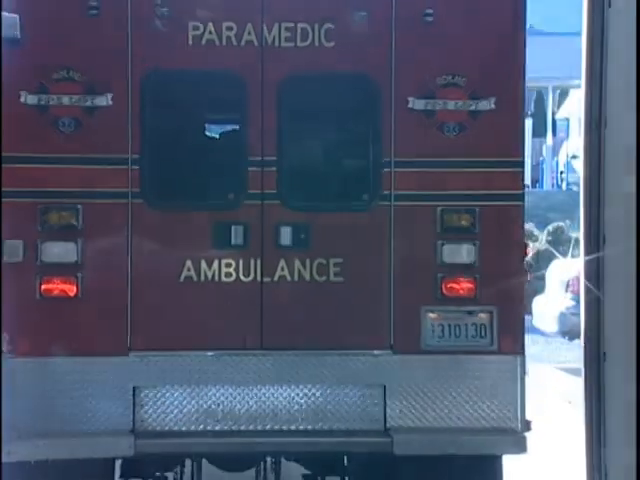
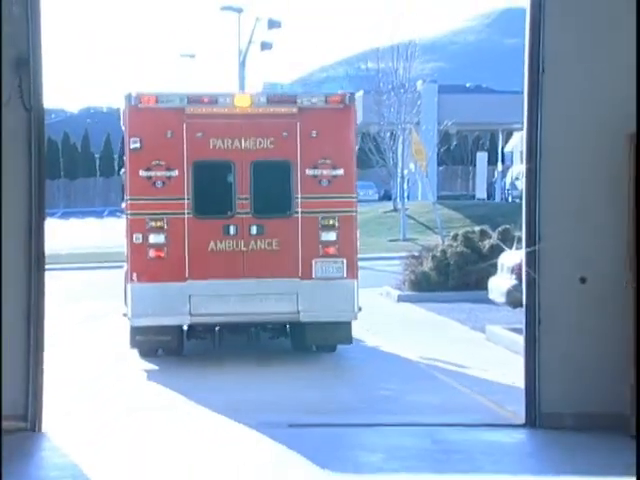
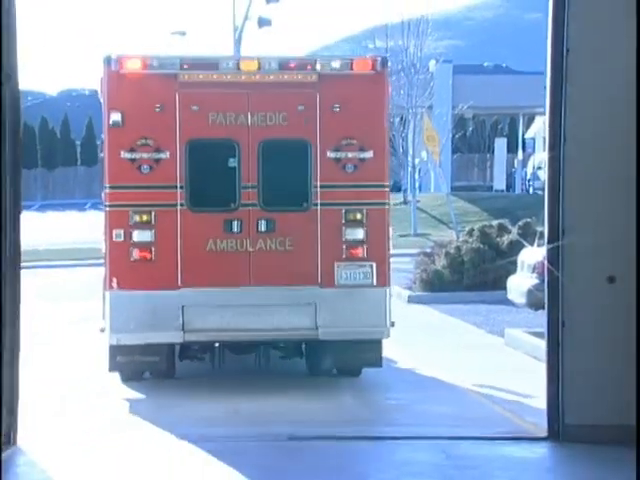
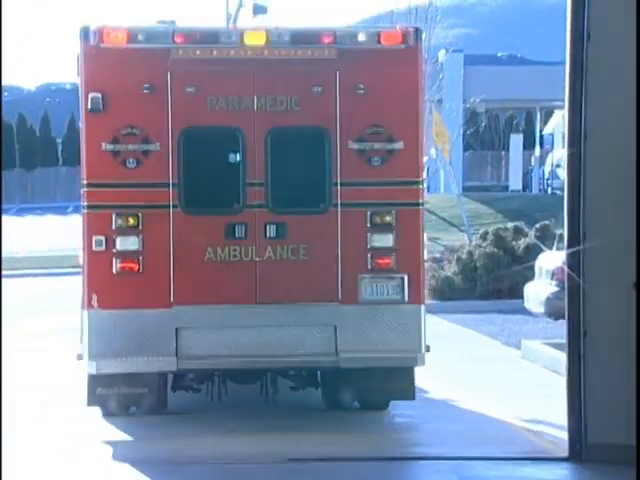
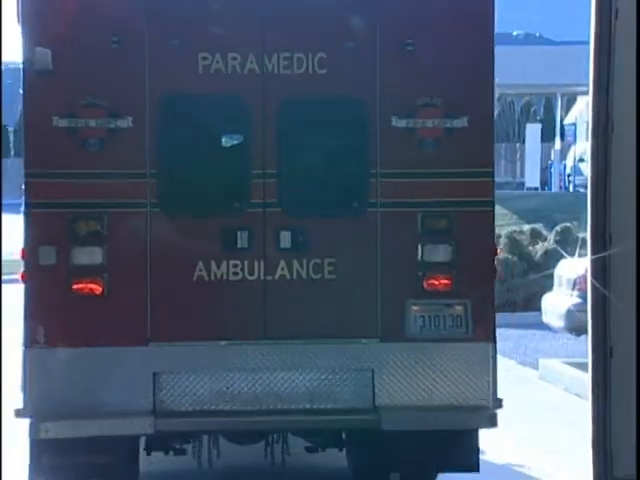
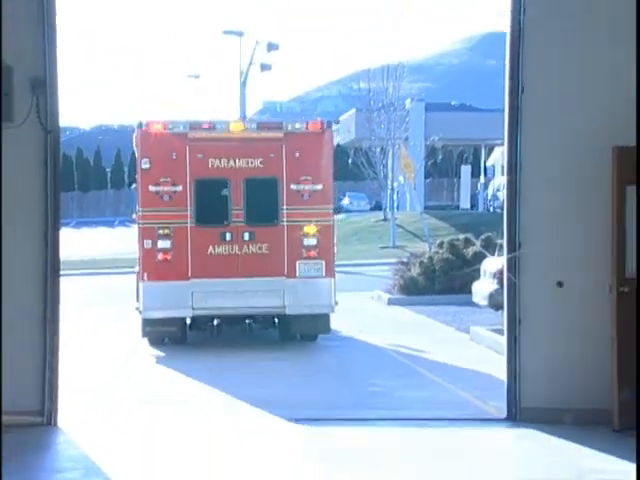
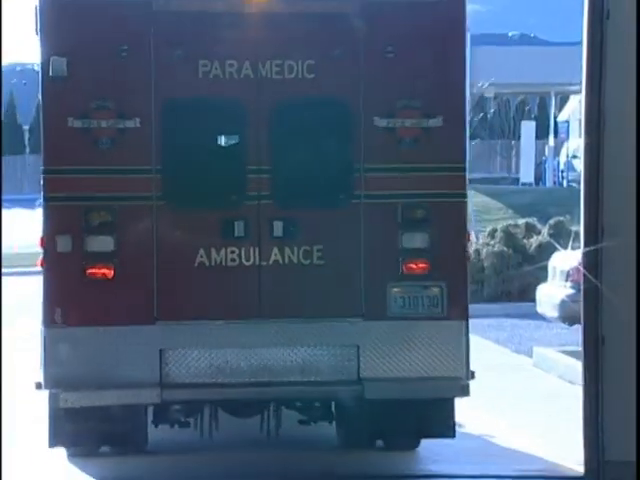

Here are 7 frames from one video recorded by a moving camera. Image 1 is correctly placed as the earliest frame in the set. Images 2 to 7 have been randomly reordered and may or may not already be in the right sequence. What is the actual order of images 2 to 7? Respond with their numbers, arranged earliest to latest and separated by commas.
5, 7, 4, 3, 2, 6
